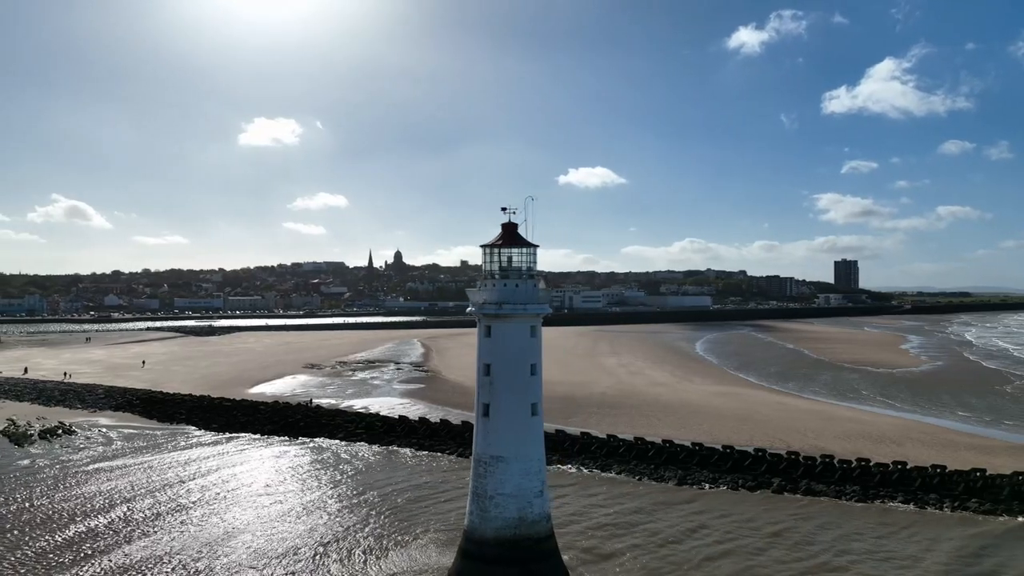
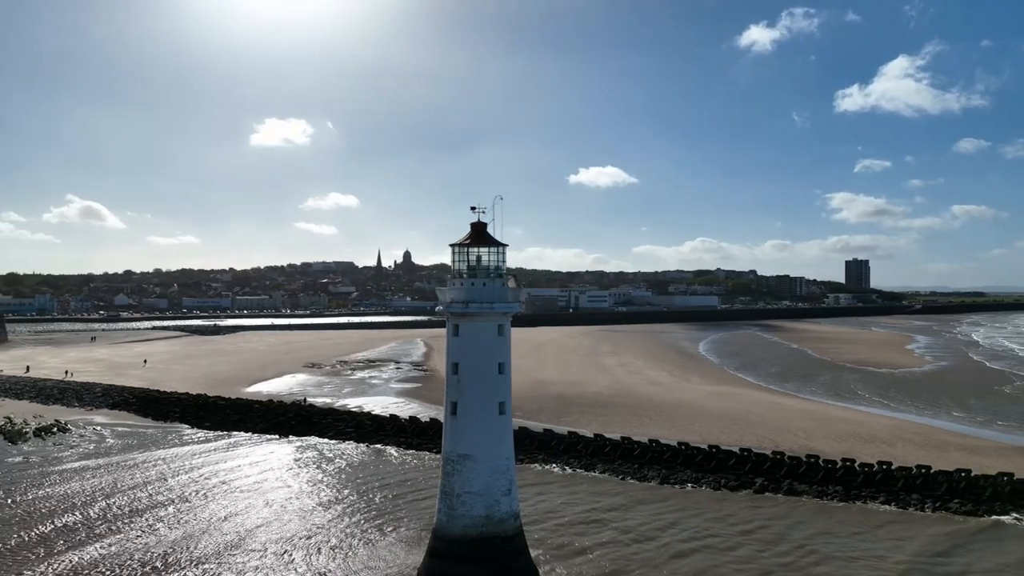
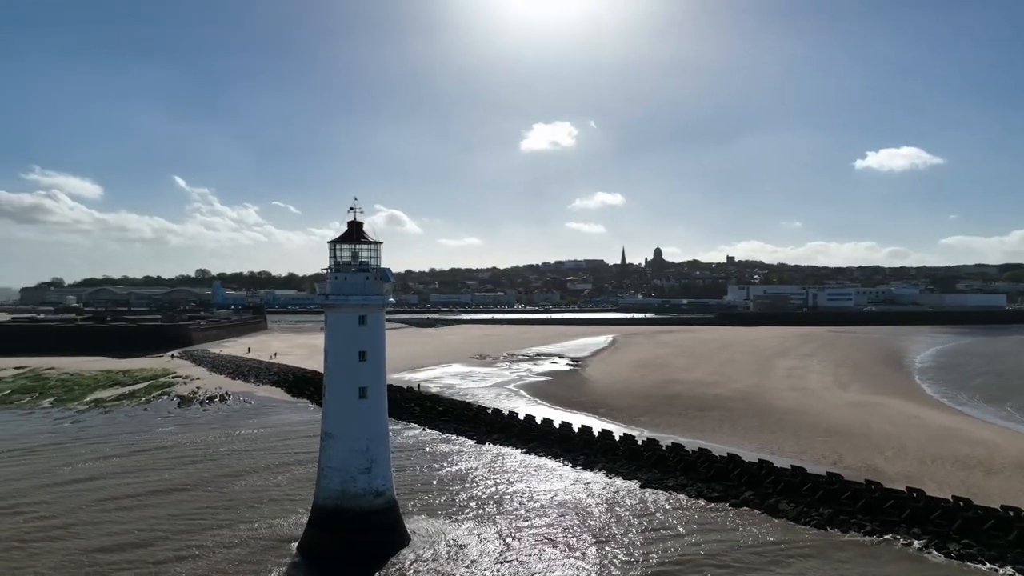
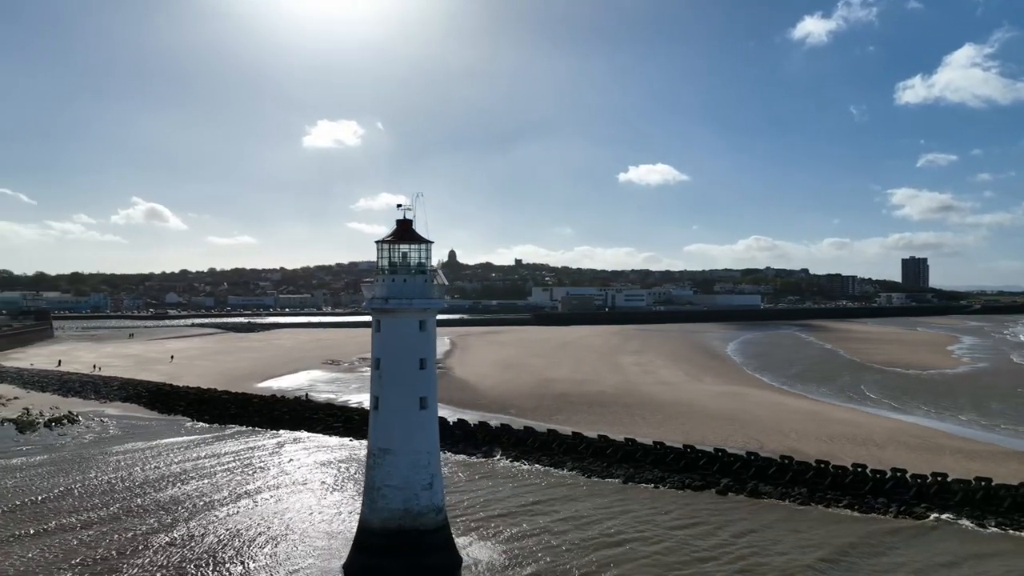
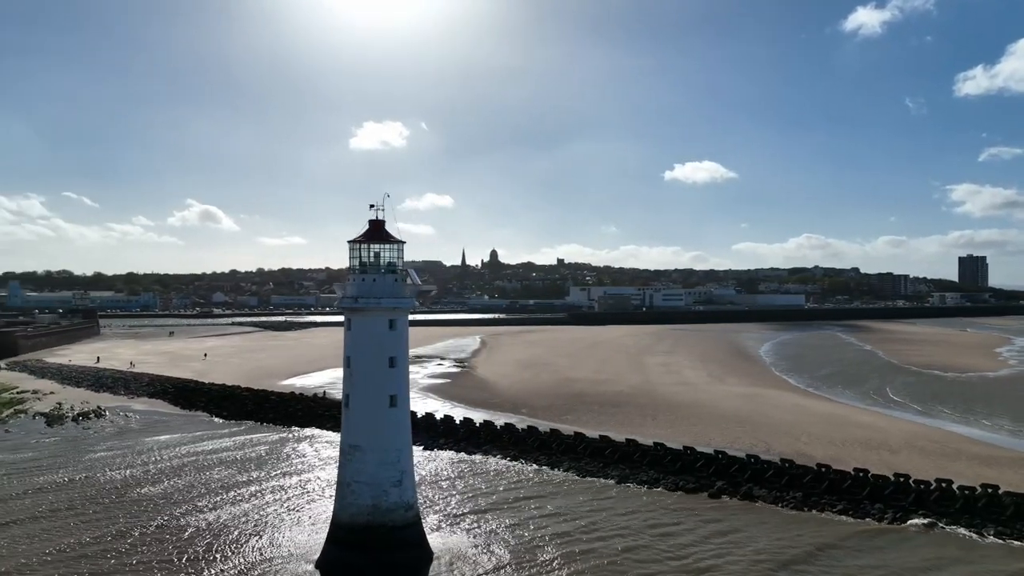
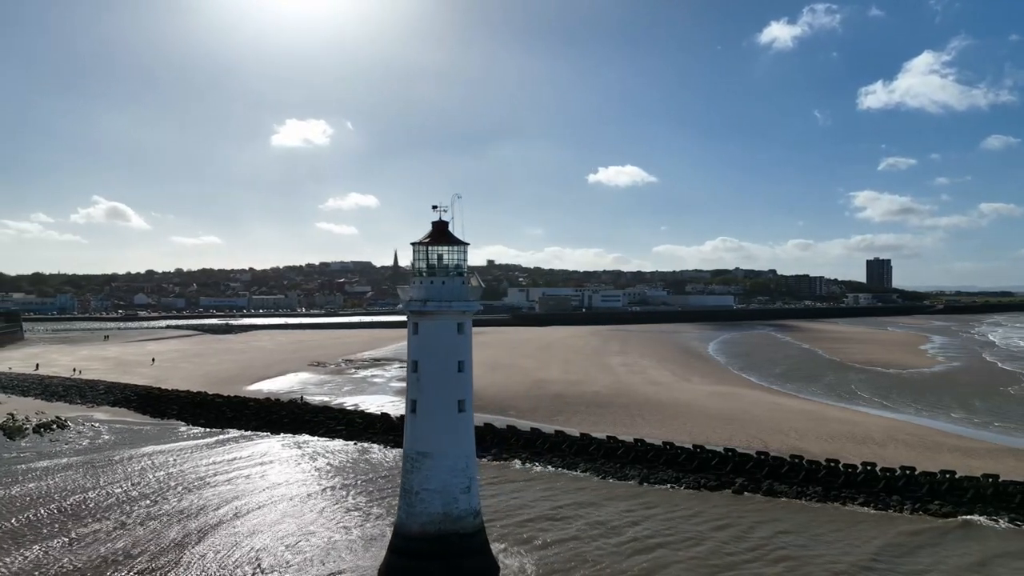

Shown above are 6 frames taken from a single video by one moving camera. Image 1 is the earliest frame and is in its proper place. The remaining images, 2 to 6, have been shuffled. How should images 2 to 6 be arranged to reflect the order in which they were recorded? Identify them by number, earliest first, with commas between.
2, 6, 4, 5, 3
